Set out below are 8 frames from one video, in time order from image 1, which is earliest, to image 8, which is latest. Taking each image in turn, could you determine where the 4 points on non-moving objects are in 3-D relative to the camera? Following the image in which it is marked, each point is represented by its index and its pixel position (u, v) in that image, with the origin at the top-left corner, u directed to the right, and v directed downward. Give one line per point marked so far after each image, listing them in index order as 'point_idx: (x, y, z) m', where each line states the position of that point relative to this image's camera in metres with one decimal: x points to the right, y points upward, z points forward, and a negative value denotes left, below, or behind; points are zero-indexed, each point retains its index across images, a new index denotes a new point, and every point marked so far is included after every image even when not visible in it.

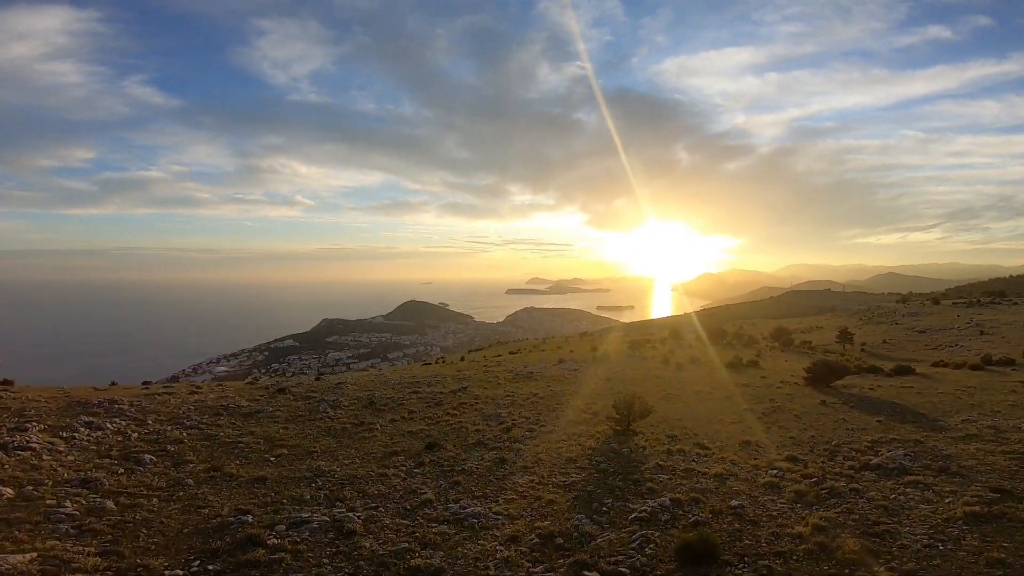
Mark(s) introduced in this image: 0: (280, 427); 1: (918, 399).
0: (-6.7, -3.8, +13.3) m
1: (+15.6, -4.2, +18.6) m
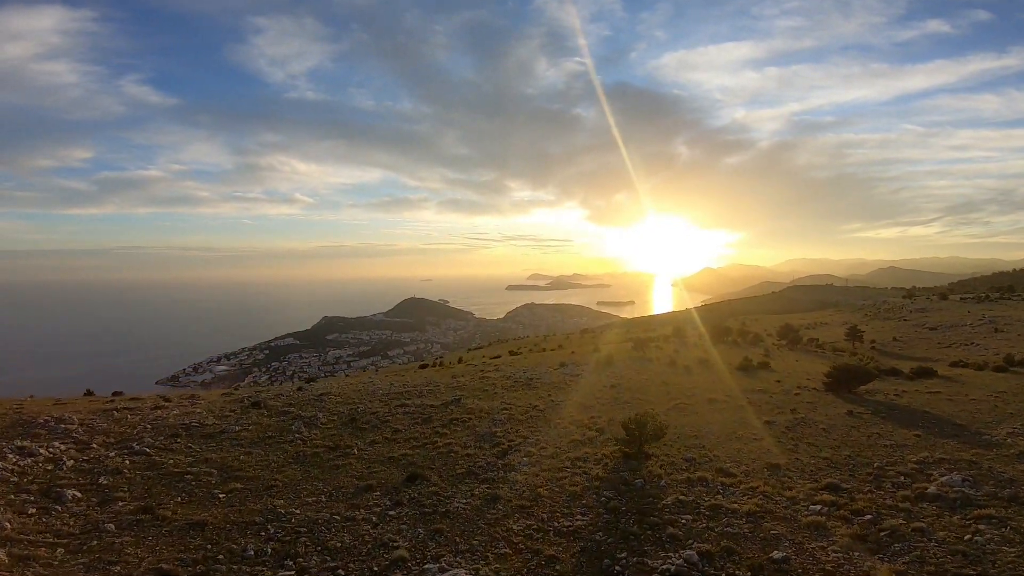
0: (-6.8, -4.0, +11.8) m
1: (+15.5, -4.2, +17.0) m
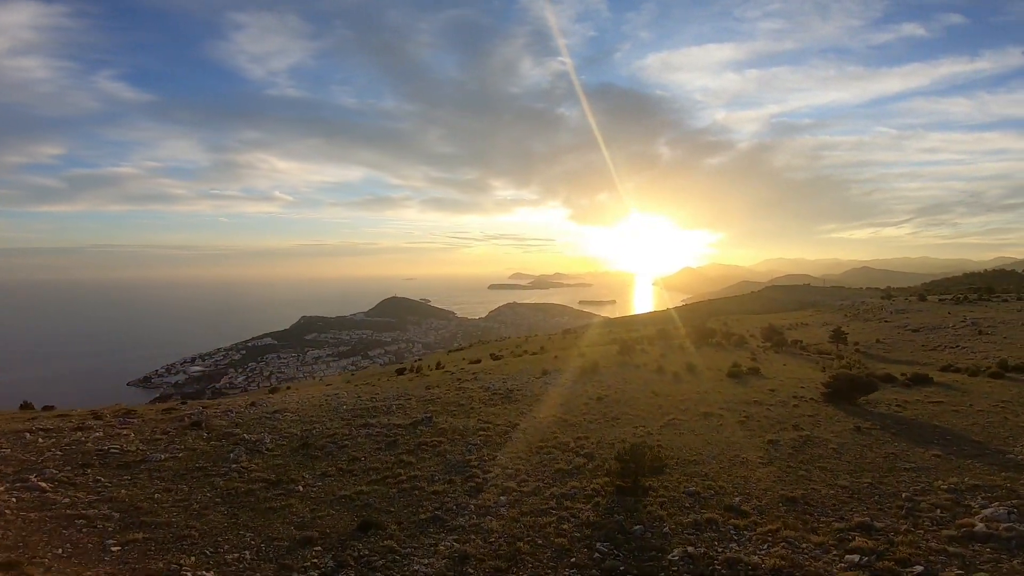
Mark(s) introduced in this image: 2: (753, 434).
0: (-7.3, -4.1, +9.8) m
1: (+14.8, -4.3, +15.9) m
2: (+7.3, -4.4, +14.7) m
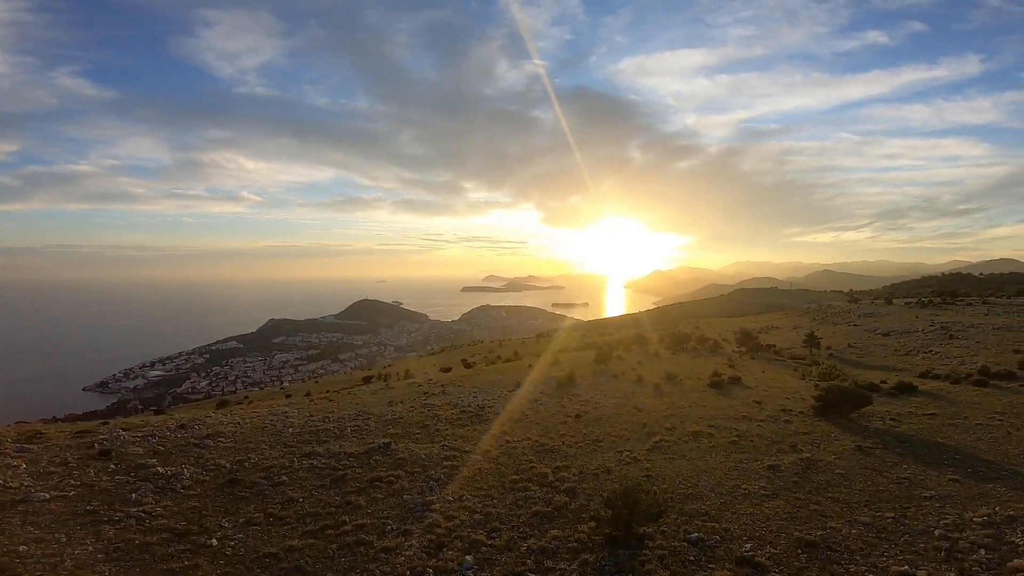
0: (-7.8, -4.3, +7.7) m
1: (+13.9, -4.5, +14.9) m
2: (+6.5, -4.6, +13.3) m
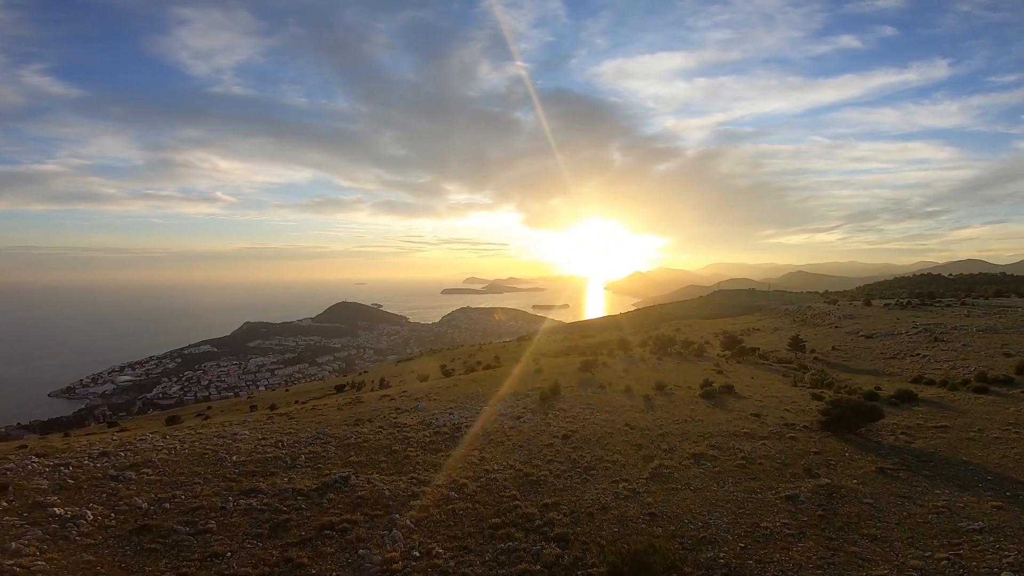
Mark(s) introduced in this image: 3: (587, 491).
0: (-8.0, -4.5, +5.6) m
1: (+13.3, -4.7, +13.8) m
2: (+6.0, -4.8, +11.8) m
3: (+1.9, -4.8, +11.5) m
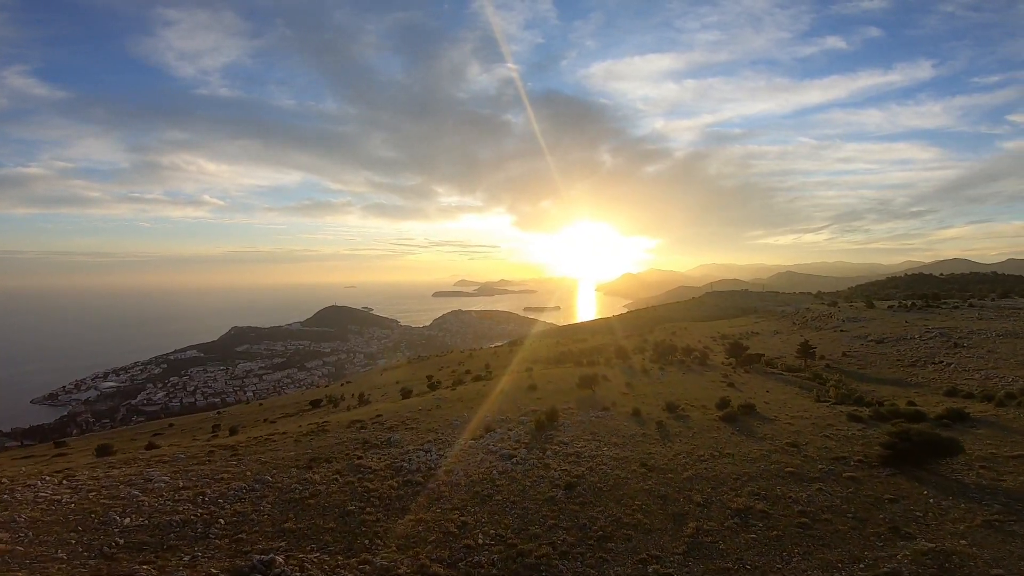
0: (-8.1, -4.8, +2.3) m
1: (+13.1, -4.9, +10.8) m
2: (+5.9, -5.1, +8.7) m
3: (+1.7, -5.1, +8.3) m
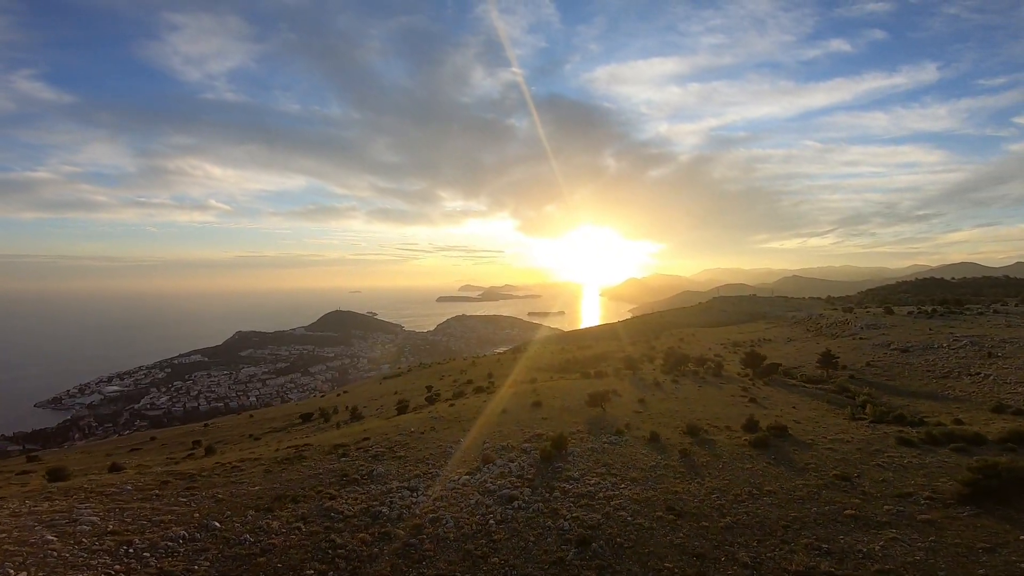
0: (-8.2, -5.0, 0.0) m
1: (+13.1, -5.1, +8.4) m
2: (+5.8, -5.3, +6.4) m
3: (+1.7, -5.3, +6.0) m
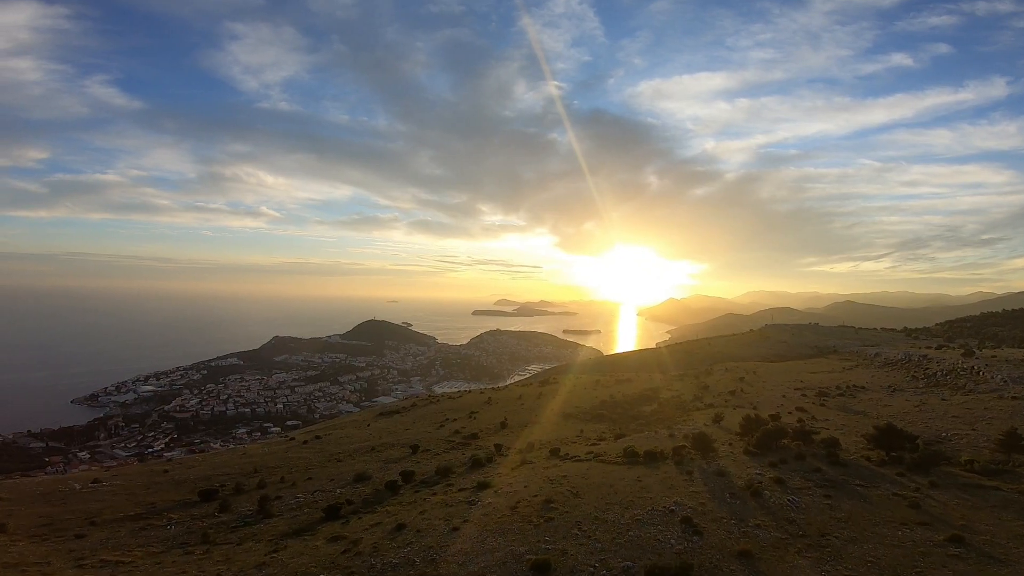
0: (-10.5, -5.0, -11.7) m
1: (+11.3, -6.2, -4.9) m
2: (+3.9, -6.0, -6.4) m
3: (-0.3, -5.9, -6.5) m
